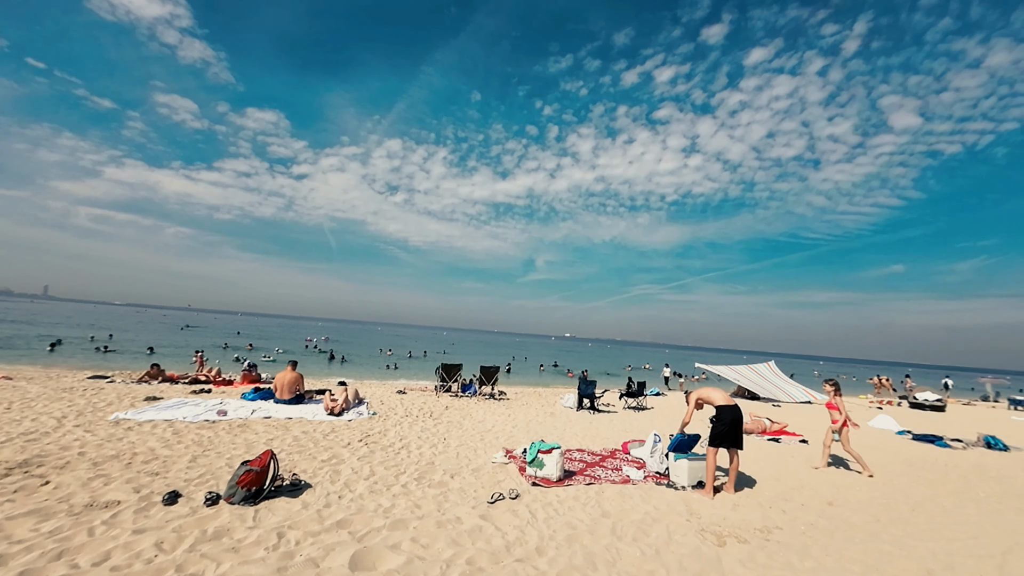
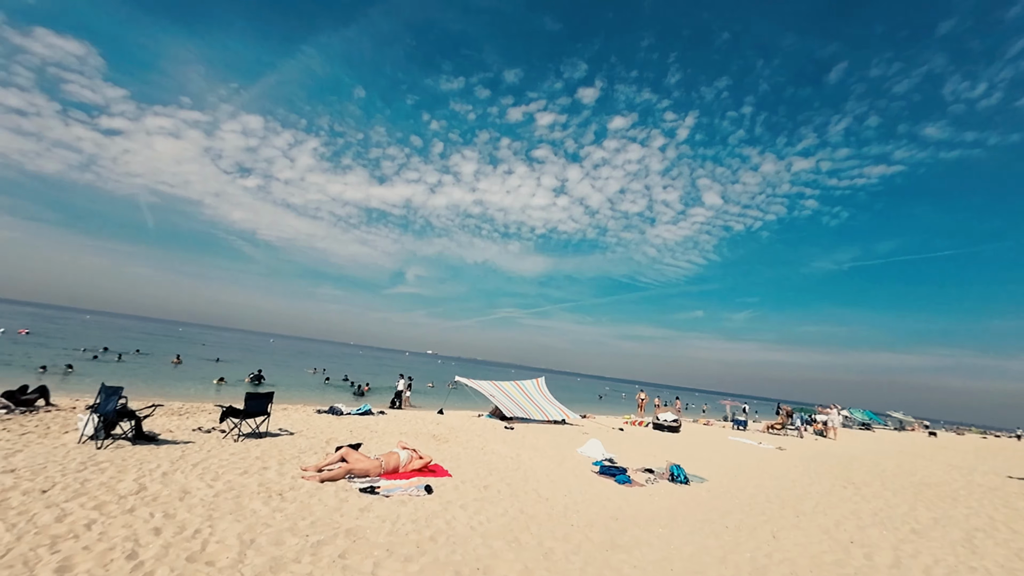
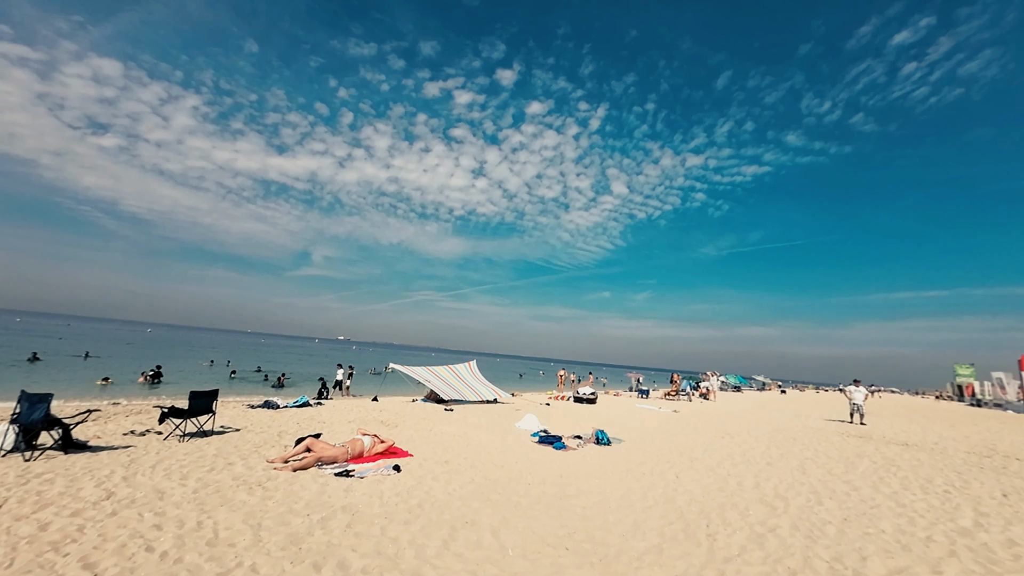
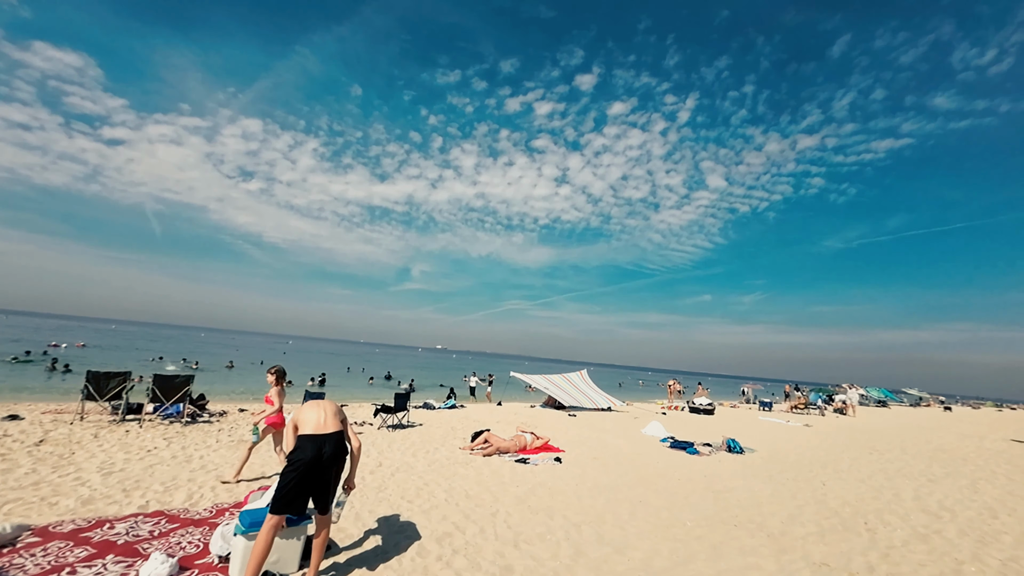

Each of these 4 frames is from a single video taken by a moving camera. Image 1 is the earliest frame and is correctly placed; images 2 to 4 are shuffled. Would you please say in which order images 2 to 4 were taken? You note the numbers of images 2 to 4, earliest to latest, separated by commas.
4, 3, 2
